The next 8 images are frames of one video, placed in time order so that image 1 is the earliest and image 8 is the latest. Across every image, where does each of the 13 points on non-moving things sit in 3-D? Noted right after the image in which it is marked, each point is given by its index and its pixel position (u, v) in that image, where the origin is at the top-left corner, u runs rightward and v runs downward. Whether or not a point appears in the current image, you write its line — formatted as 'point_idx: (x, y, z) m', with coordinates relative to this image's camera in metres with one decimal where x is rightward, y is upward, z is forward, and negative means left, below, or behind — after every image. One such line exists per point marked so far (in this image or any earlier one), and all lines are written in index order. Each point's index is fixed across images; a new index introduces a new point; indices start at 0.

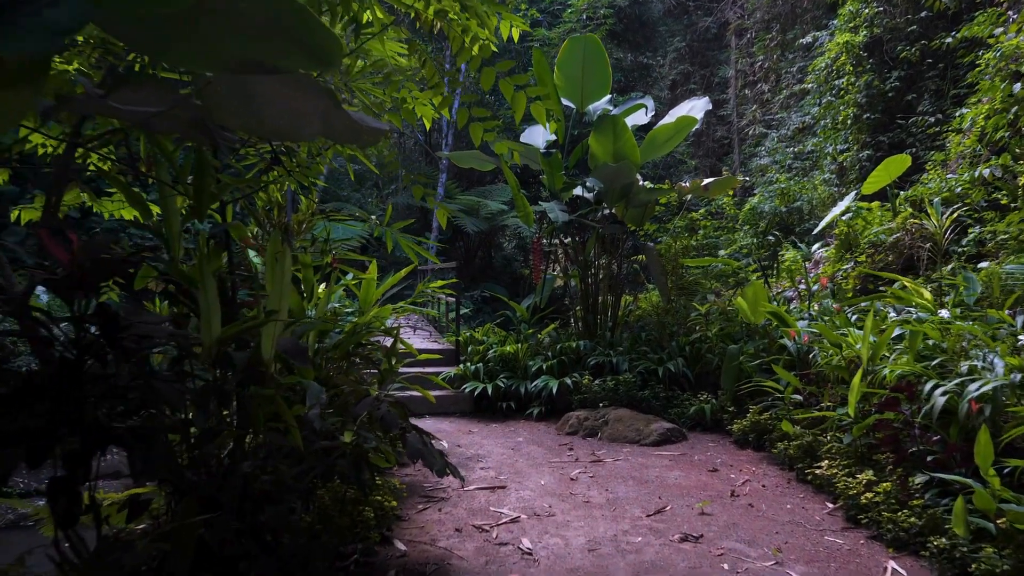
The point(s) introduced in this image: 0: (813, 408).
0: (+1.2, -0.5, +3.6) m
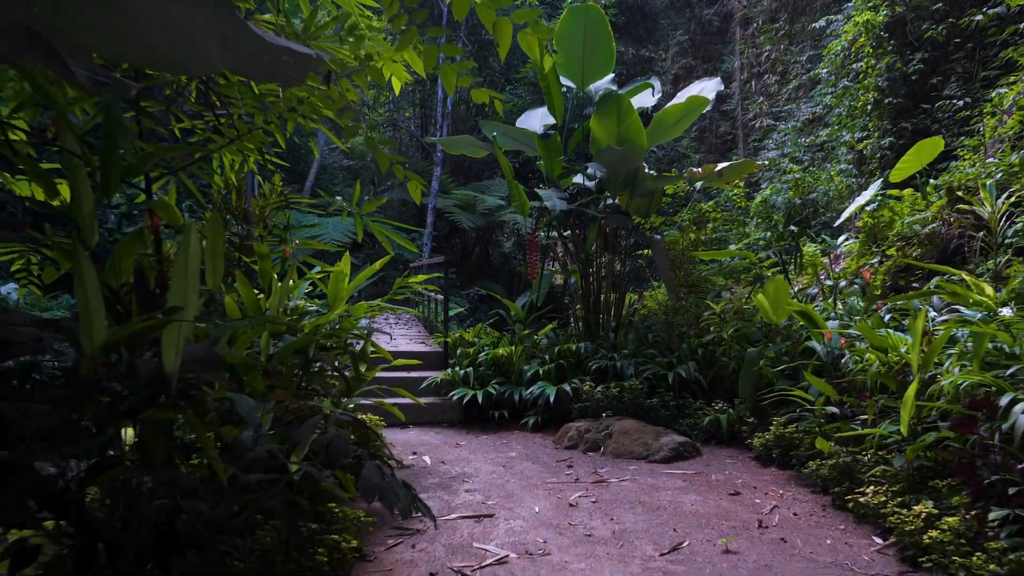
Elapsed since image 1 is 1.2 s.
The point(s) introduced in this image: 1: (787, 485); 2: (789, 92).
0: (+1.2, -0.5, +3.2) m
1: (+0.9, -0.7, +3.2) m
2: (+3.2, +2.3, +10.8) m
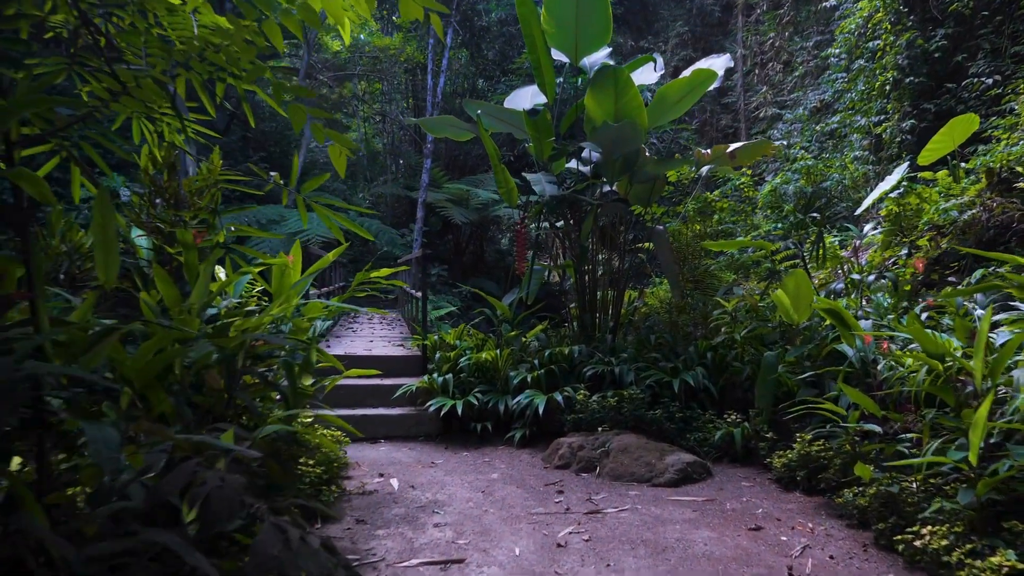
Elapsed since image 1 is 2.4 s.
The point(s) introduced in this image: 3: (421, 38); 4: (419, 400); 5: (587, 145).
0: (+1.1, -0.4, +2.7) m
1: (+0.9, -0.7, +2.7) m
2: (+3.1, +2.3, +10.3) m
3: (-1.1, +3.0, +11.4) m
4: (-0.4, -0.5, +4.1) m
5: (+0.4, +0.7, +4.4) m
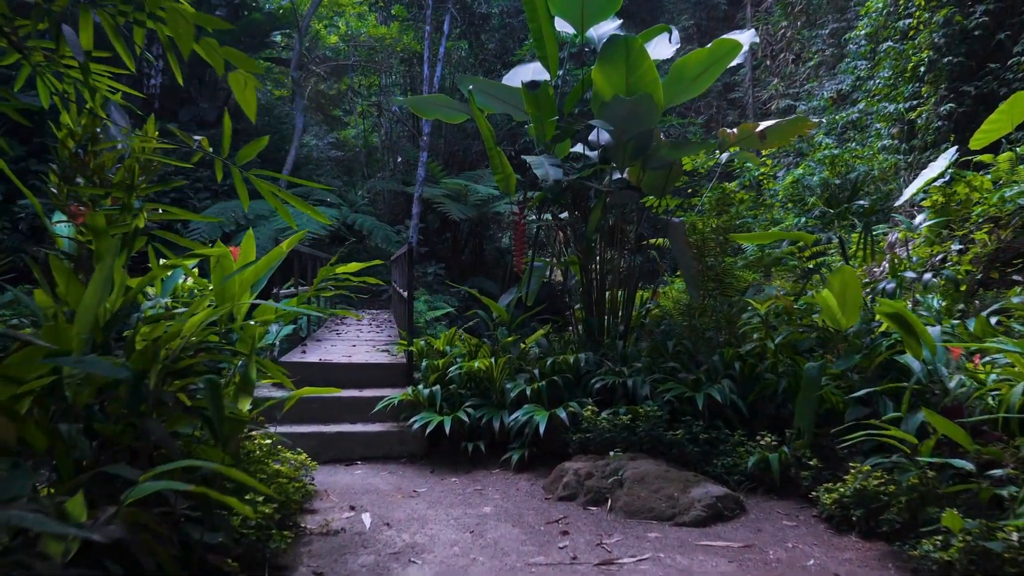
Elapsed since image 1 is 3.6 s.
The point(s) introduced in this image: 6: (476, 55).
0: (+1.1, -0.4, +2.1) m
1: (+0.9, -0.7, +2.1) m
2: (+3.1, +2.3, +9.8) m
3: (-1.1, +3.0, +10.8) m
4: (-0.4, -0.5, +3.6) m
5: (+0.3, +0.7, +3.9) m
6: (-0.4, +2.7, +10.8) m
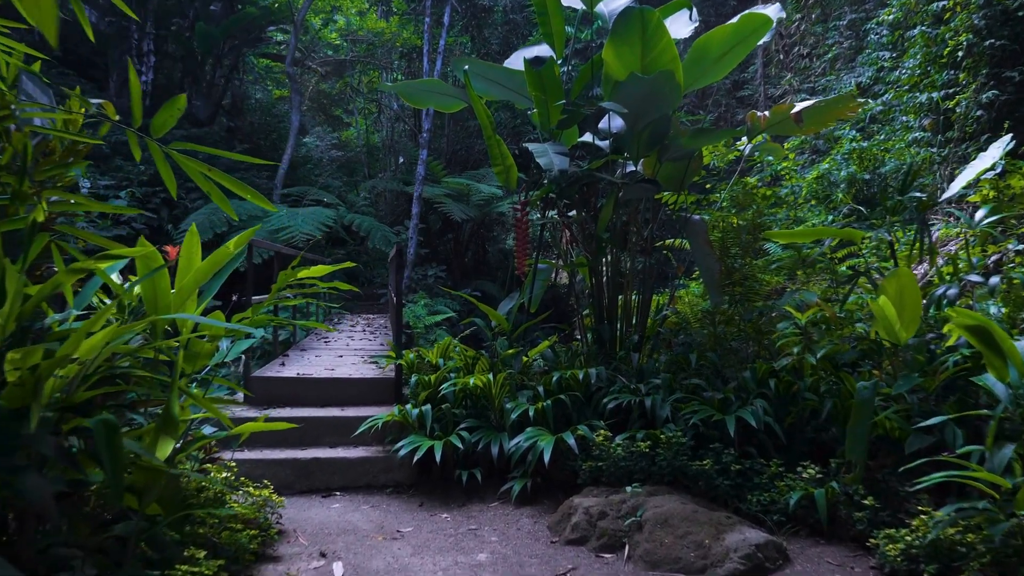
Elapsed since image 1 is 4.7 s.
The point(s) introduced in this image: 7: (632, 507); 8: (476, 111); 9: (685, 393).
0: (+1.1, -0.5, +1.7) m
1: (+0.9, -0.7, +1.7) m
2: (+3.2, +2.3, +9.3) m
3: (-1.1, +3.0, +10.4) m
4: (-0.4, -0.5, +3.2) m
5: (+0.3, +0.7, +3.5) m
6: (-0.4, +2.7, +10.4) m
7: (+0.3, -0.6, +2.5) m
8: (-0.1, +0.7, +3.7) m
9: (+0.6, -0.3, +3.0) m
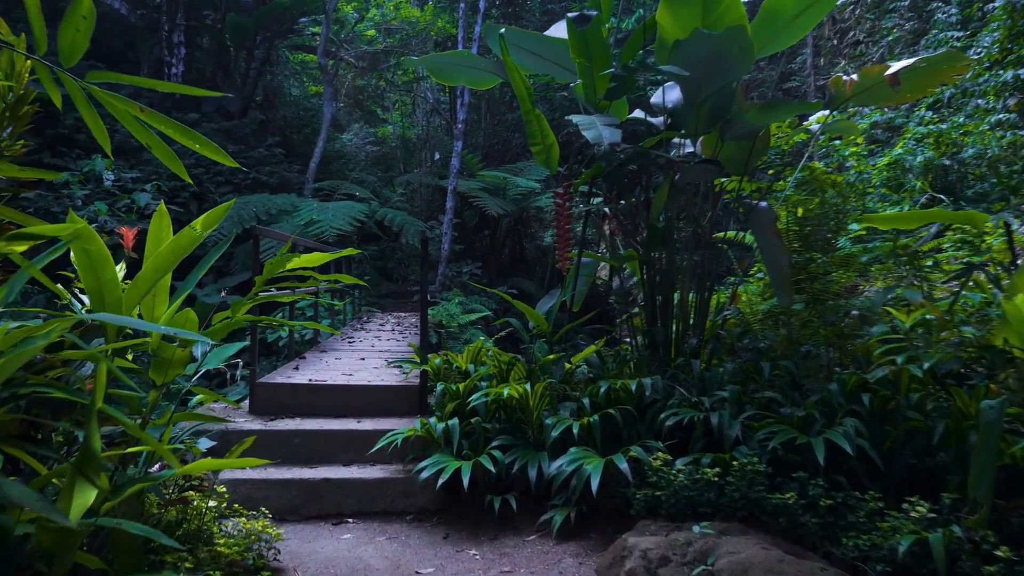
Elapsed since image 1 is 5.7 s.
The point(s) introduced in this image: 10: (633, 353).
0: (+1.1, -0.4, +1.2) m
1: (+0.9, -0.7, +1.2) m
2: (+3.5, +2.3, +8.8) m
3: (-0.6, +3.0, +10.0) m
4: (-0.3, -0.5, +2.8) m
5: (+0.5, +0.7, +3.0) m
6: (0.0, +2.7, +10.0) m
7: (+0.4, -0.6, +2.0) m
8: (0.0, +0.7, +3.2) m
9: (+0.7, -0.3, +2.5) m
10: (+0.4, -0.2, +3.3) m
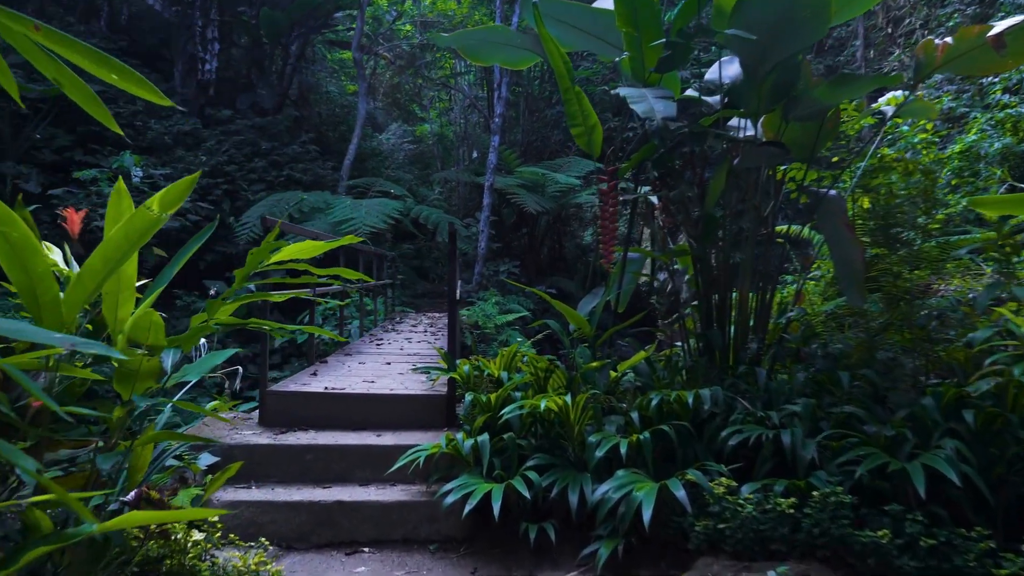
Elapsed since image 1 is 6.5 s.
0: (+1.2, -0.4, +0.9) m
1: (+0.9, -0.7, +0.9) m
2: (+3.9, +2.3, +8.3) m
3: (-0.2, +3.0, +9.7) m
4: (-0.2, -0.5, +2.5) m
5: (+0.6, +0.7, +2.7) m
6: (+0.4, +2.7, +9.6) m
7: (+0.5, -0.6, +1.7) m
8: (+0.1, +0.7, +2.9) m
9: (+0.8, -0.3, +2.2) m
10: (+0.6, -0.2, +3.0) m
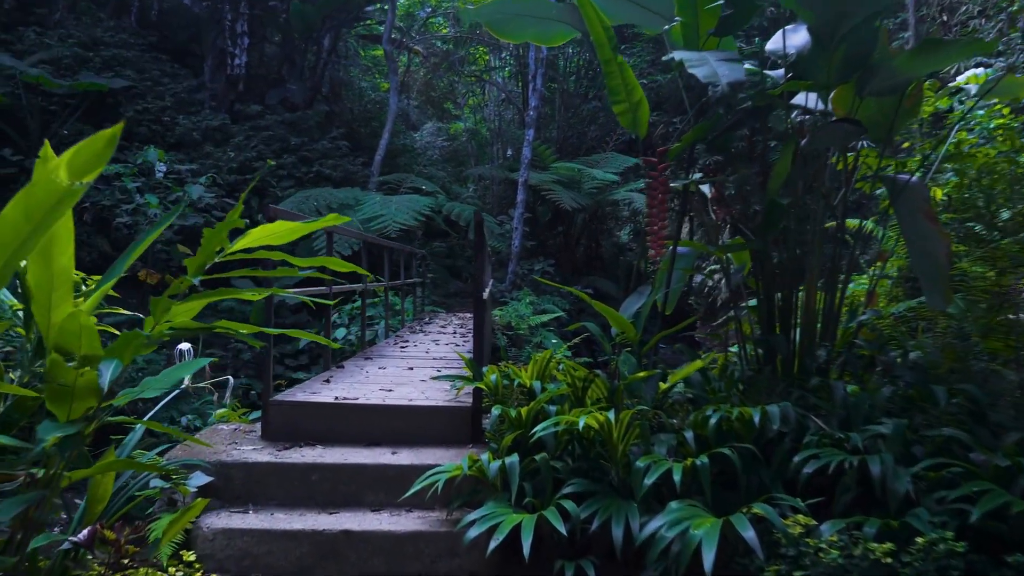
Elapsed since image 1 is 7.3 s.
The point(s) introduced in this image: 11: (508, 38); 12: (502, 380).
0: (+1.2, -0.4, +0.5) m
1: (+1.0, -0.7, +0.5) m
2: (+4.2, +2.3, +7.8) m
3: (+0.1, +3.0, +9.4) m
4: (-0.1, -0.5, +2.1) m
5: (+0.7, +0.7, +2.3) m
6: (+0.8, +2.7, +9.3) m
7: (+0.5, -0.6, +1.3) m
8: (+0.2, +0.7, +2.6) m
9: (+0.8, -0.3, +1.8) m
10: (+0.7, -0.2, +2.6) m
11: (0.0, +0.9, +3.2) m
12: (0.0, -0.2, +2.5) m
